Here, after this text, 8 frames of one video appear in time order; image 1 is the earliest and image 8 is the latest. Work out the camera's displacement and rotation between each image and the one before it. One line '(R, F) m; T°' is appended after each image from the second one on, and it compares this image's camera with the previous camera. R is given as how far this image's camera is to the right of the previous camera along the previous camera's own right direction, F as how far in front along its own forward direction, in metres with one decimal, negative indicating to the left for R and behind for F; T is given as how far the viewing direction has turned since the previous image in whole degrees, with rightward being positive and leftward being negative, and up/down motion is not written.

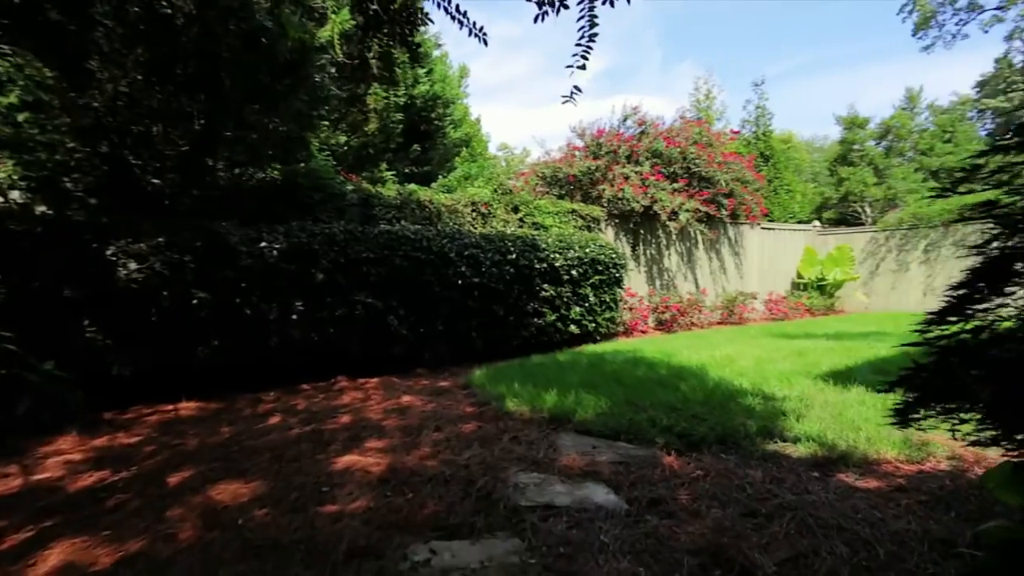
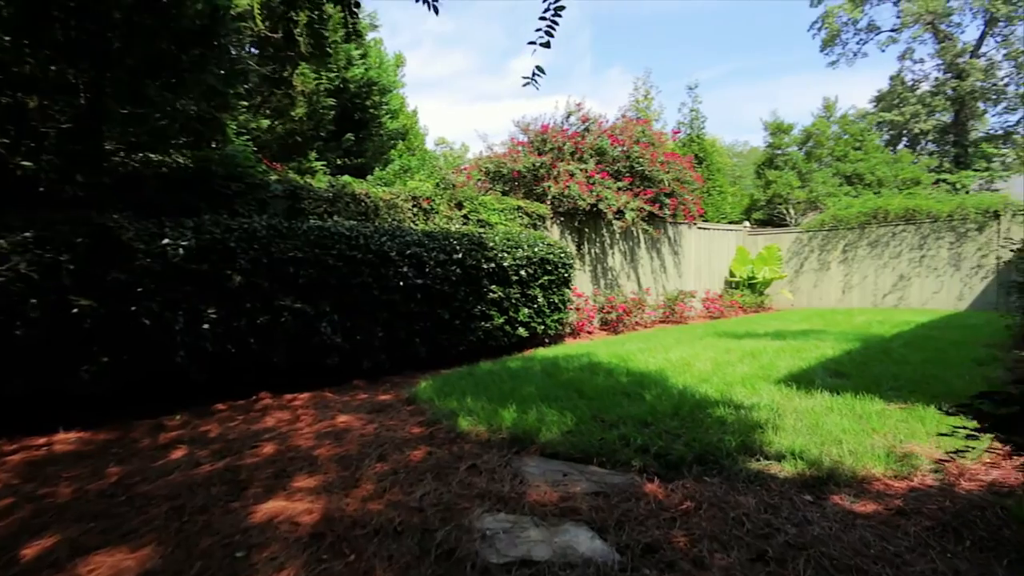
(-0.1, +0.4) m; +7°
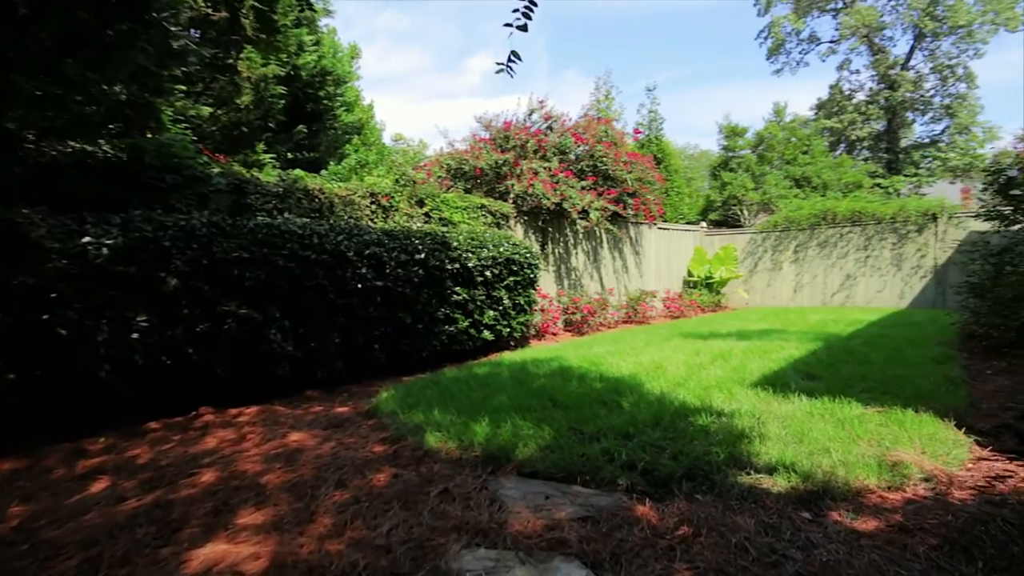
(-0.1, +0.2) m; +5°
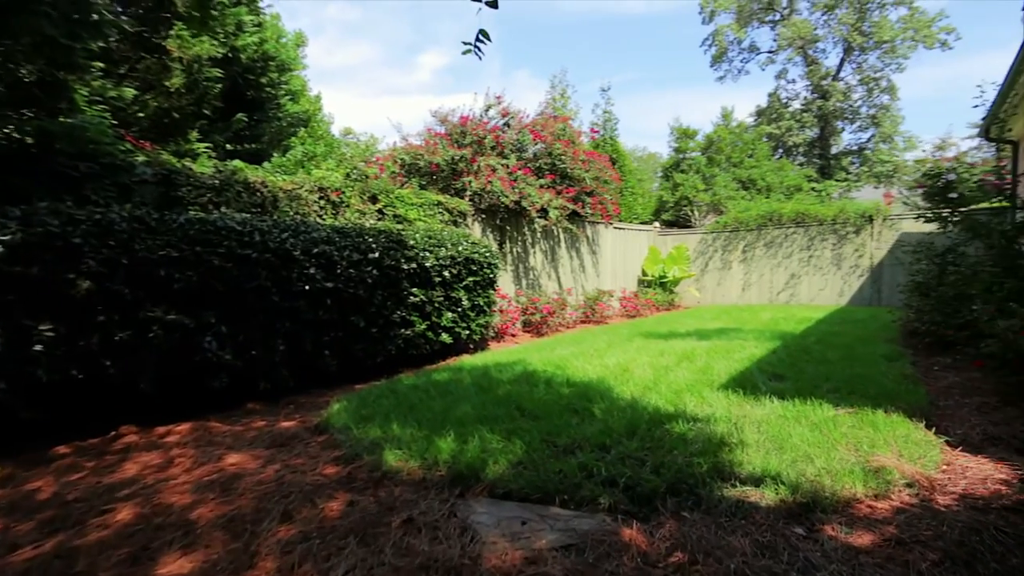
(-0.1, +0.2) m; +5°
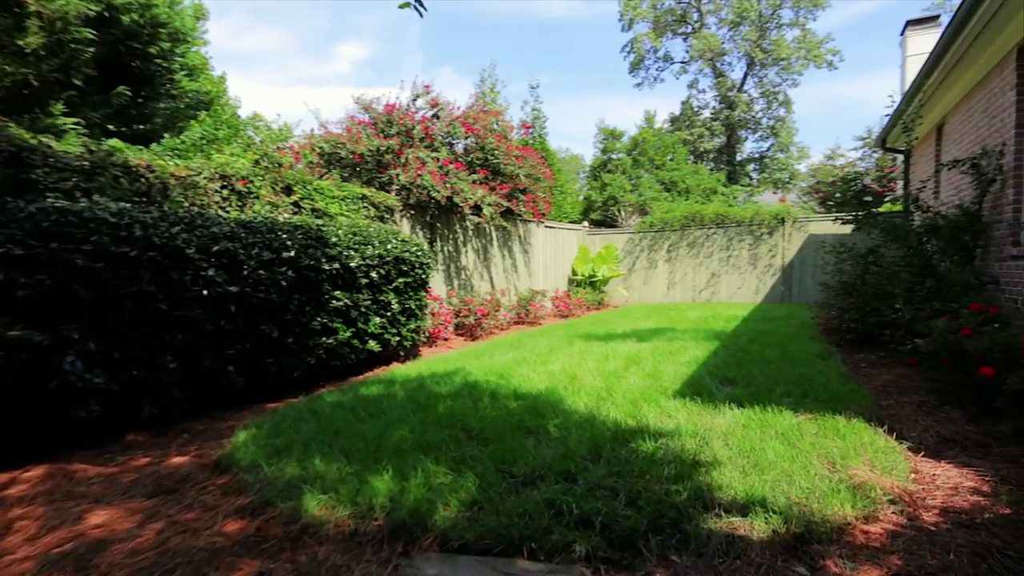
(-0.1, +0.4) m; +9°
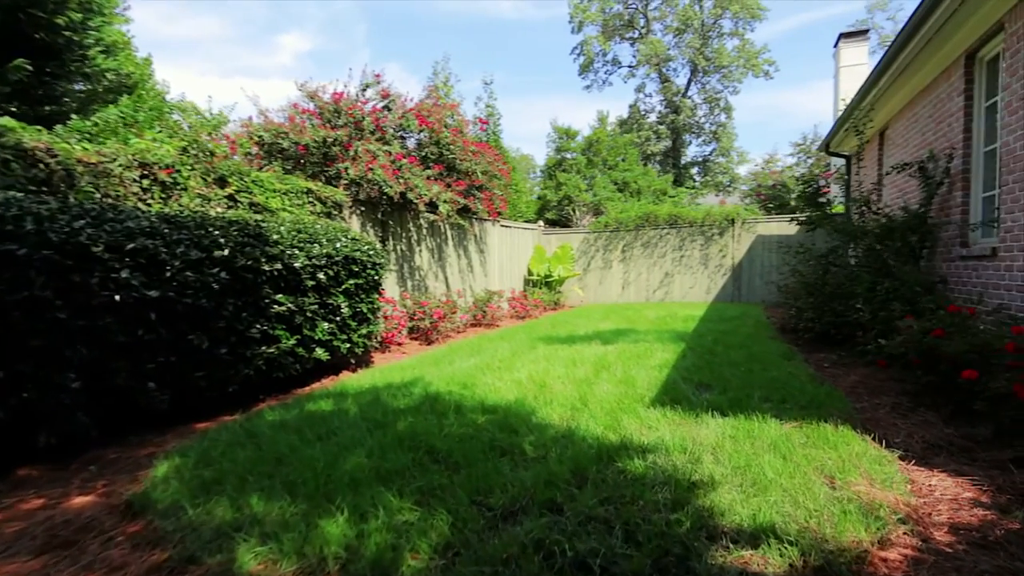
(-0.1, +0.3) m; +6°
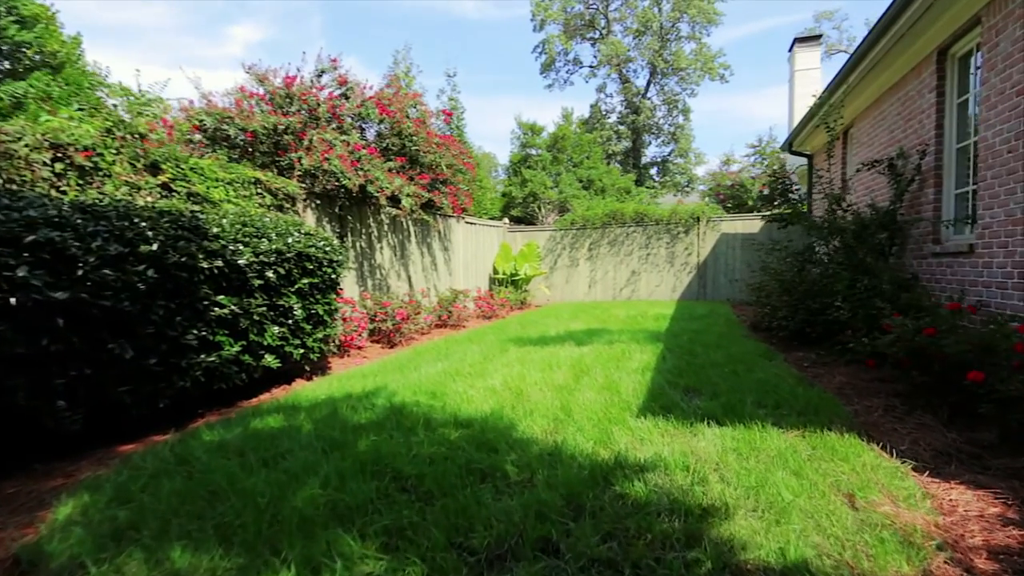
(-0.1, +0.3) m; +4°
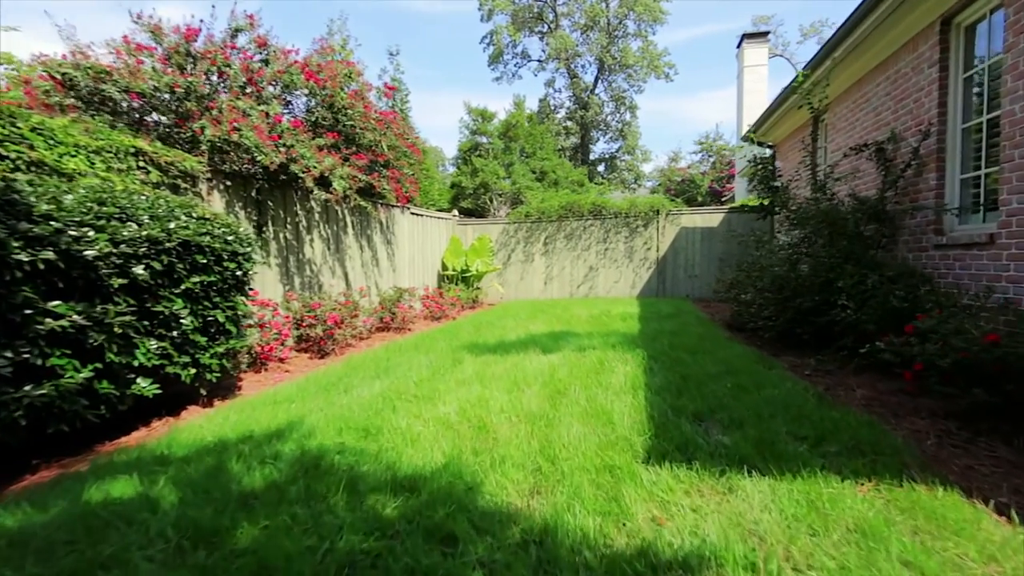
(-0.1, +0.9) m; +6°
